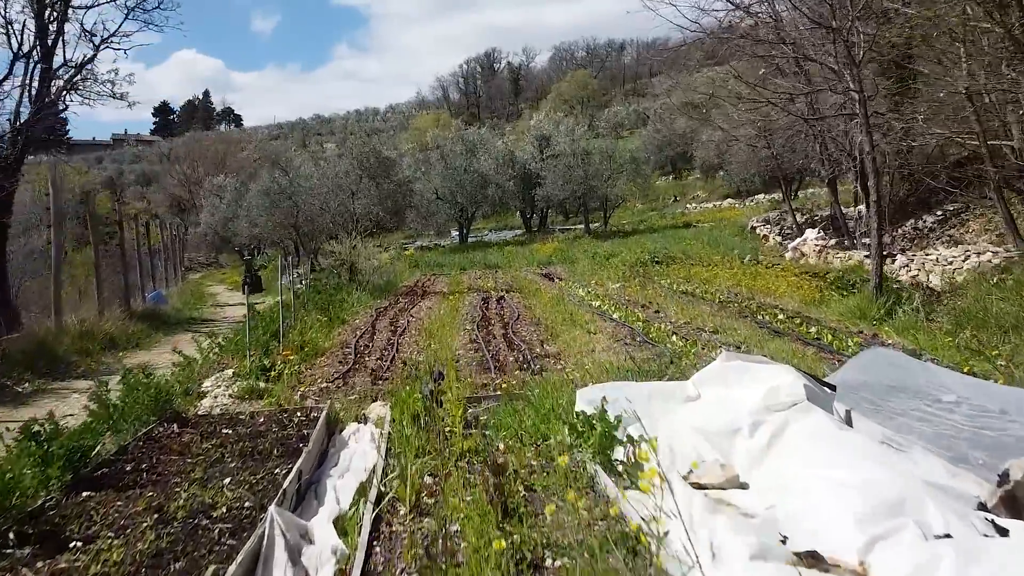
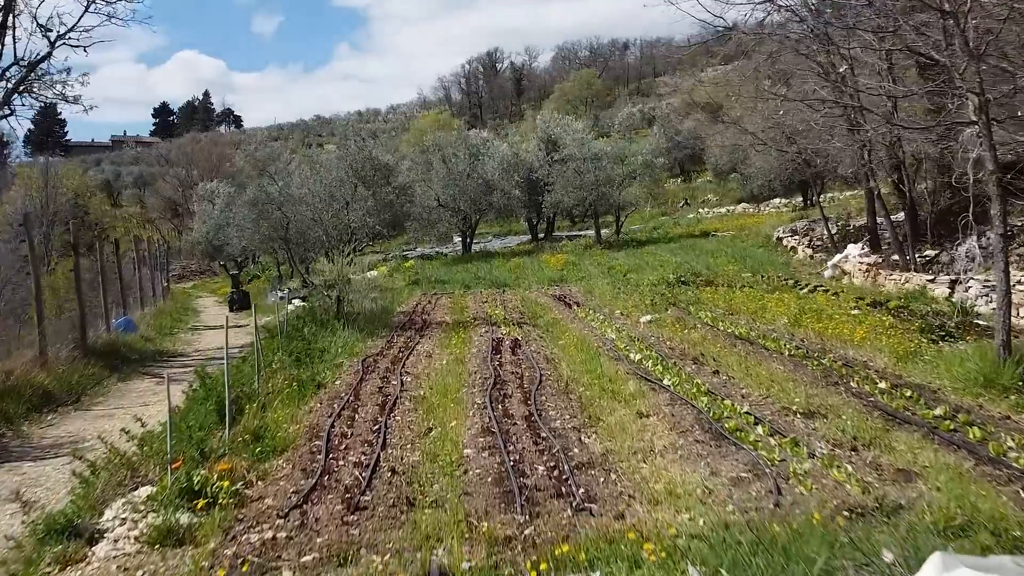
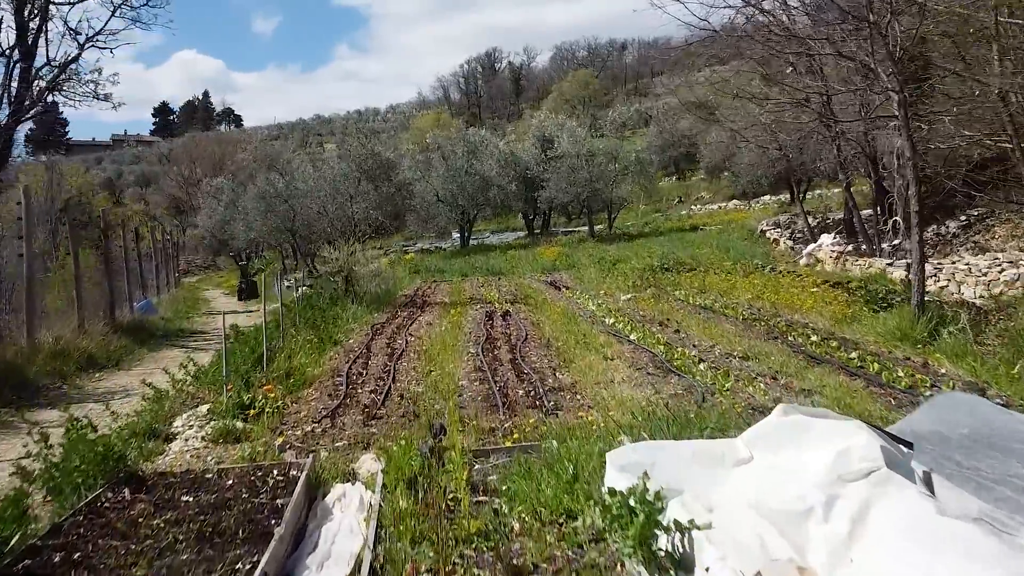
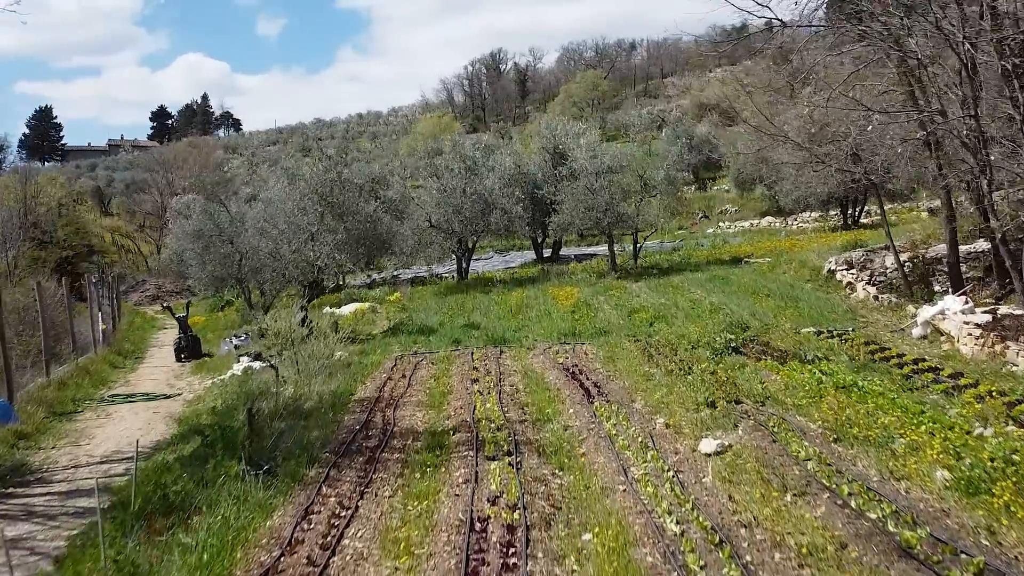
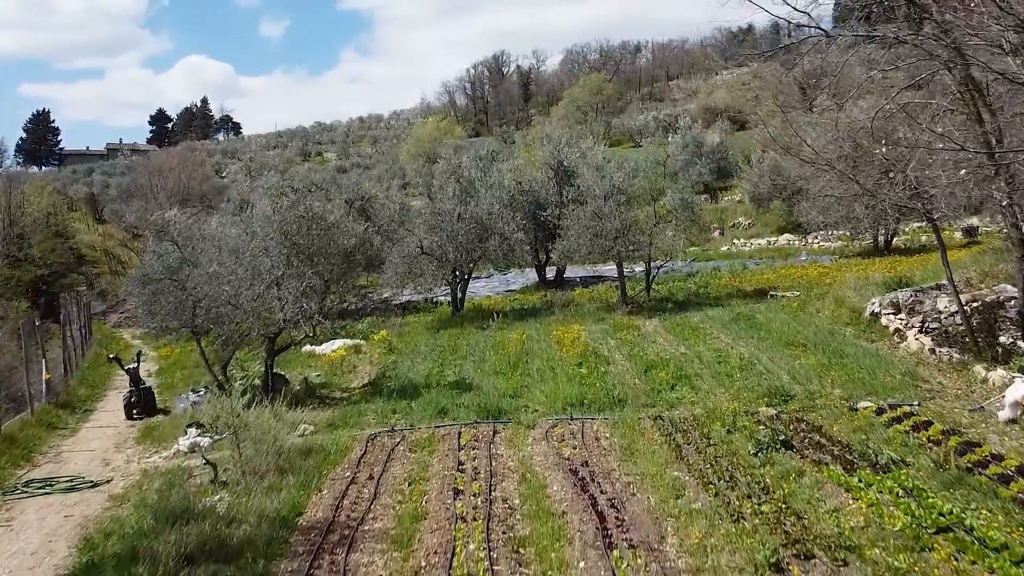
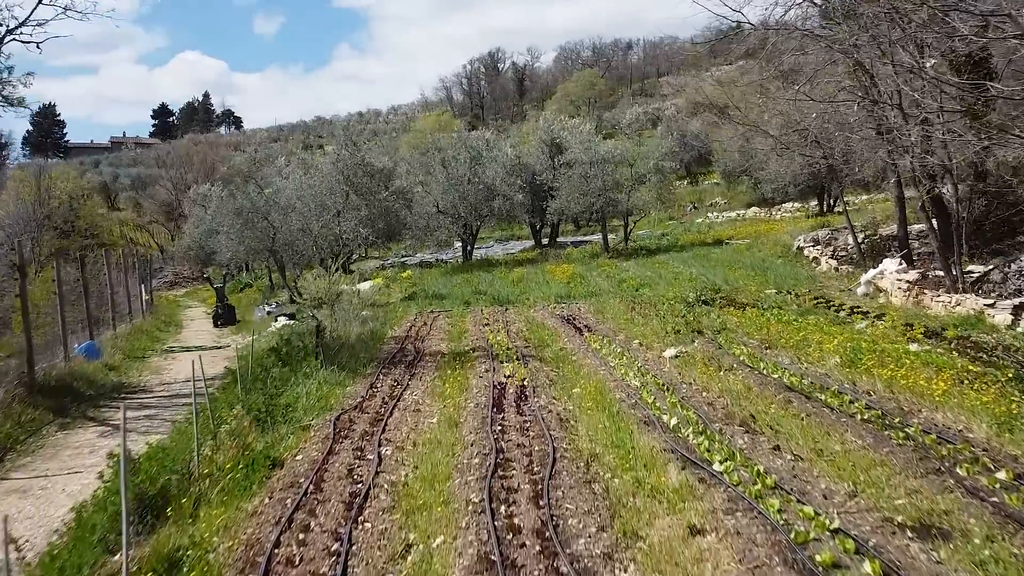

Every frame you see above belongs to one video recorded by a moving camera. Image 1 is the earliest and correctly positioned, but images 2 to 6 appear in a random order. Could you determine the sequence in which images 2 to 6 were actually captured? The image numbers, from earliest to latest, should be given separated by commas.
3, 2, 6, 4, 5
